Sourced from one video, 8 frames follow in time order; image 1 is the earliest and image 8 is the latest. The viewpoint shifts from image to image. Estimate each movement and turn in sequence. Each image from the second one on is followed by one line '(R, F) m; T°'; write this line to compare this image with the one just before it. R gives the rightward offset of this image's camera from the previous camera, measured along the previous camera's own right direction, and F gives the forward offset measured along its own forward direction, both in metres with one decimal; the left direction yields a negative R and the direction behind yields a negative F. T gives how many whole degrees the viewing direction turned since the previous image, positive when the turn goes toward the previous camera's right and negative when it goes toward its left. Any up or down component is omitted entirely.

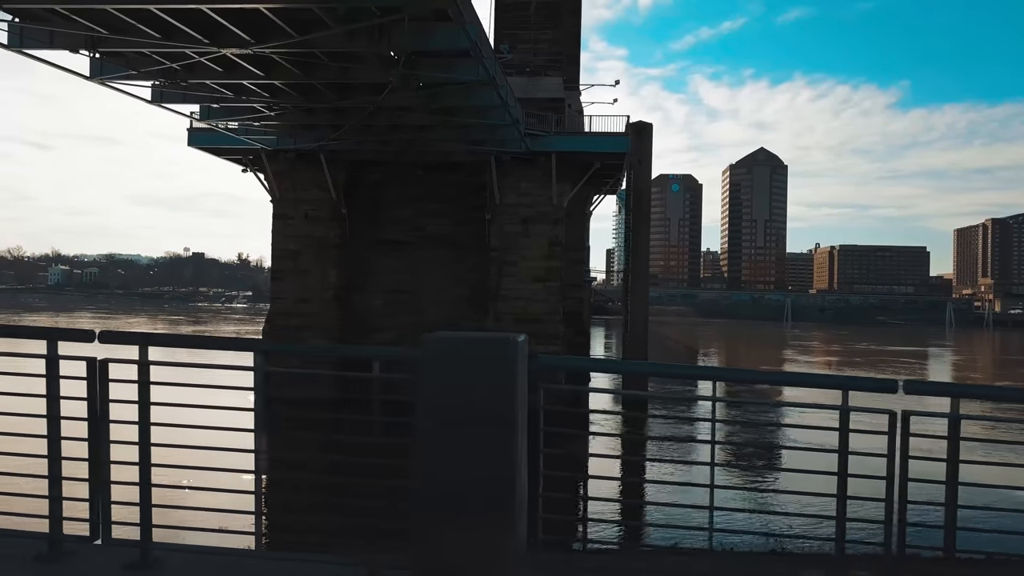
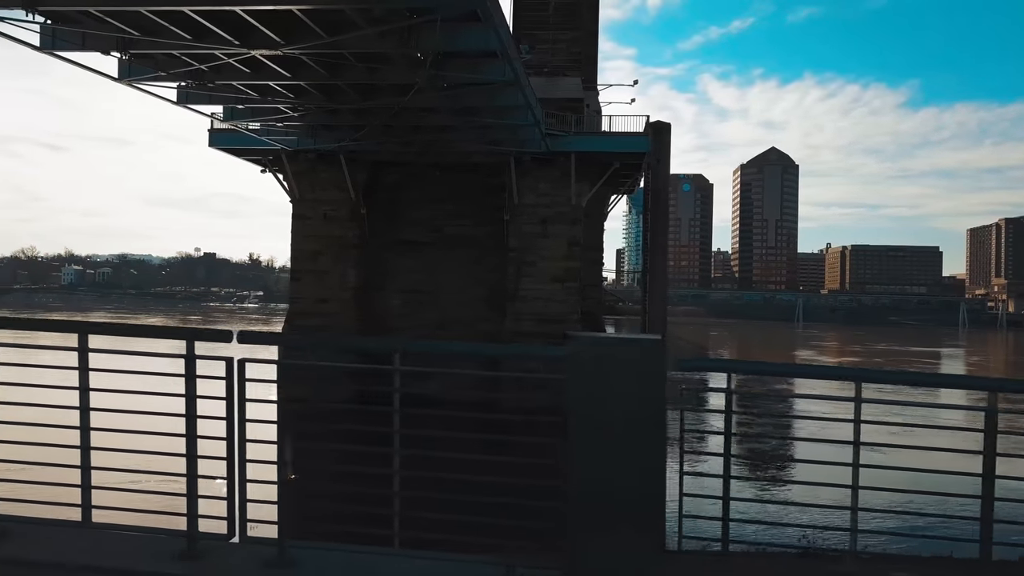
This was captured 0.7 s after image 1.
(-0.4, 0.0) m; -1°
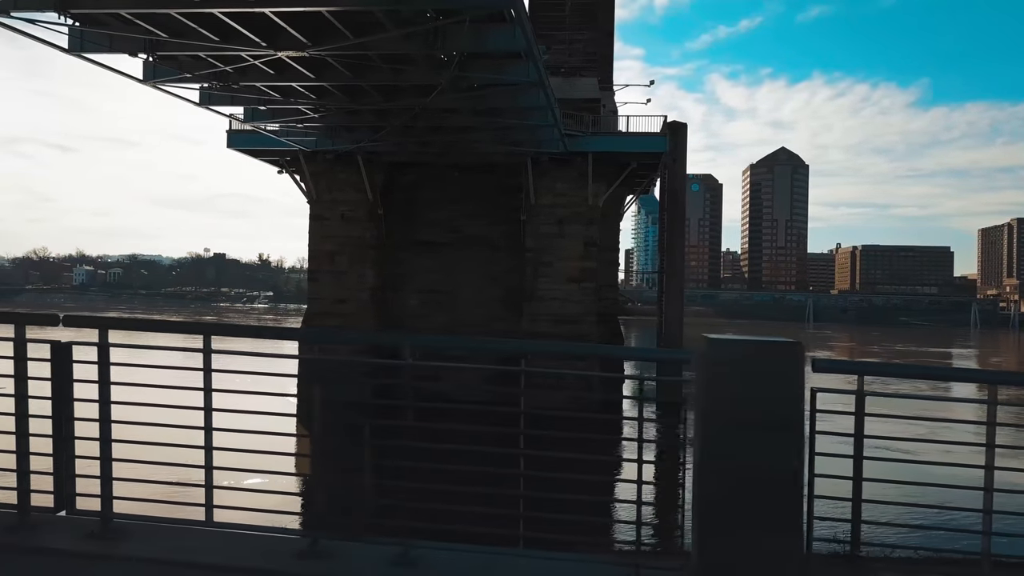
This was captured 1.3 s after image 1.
(-0.4, 0.0) m; -1°
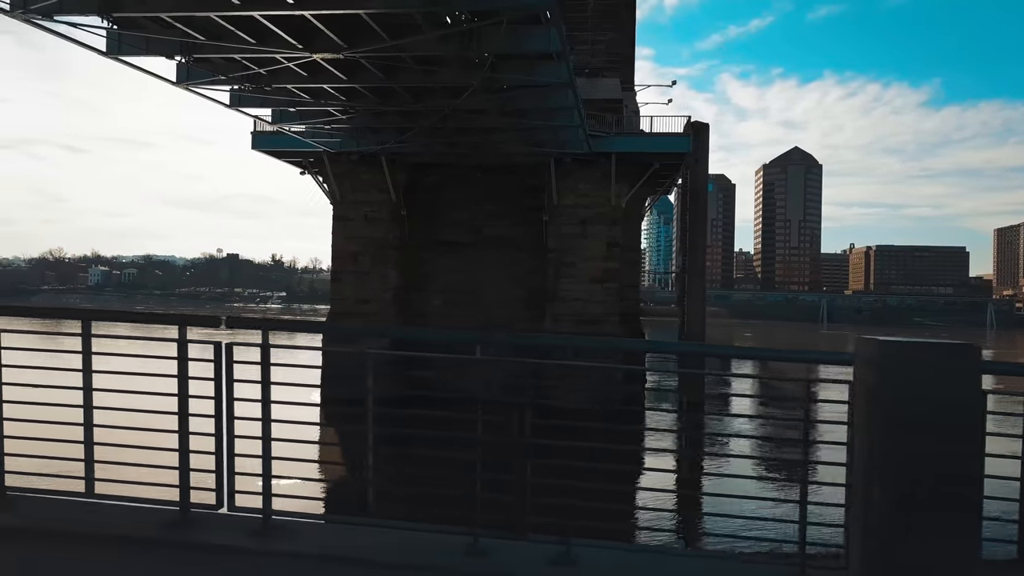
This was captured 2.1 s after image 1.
(-0.5, 0.0) m; -1°
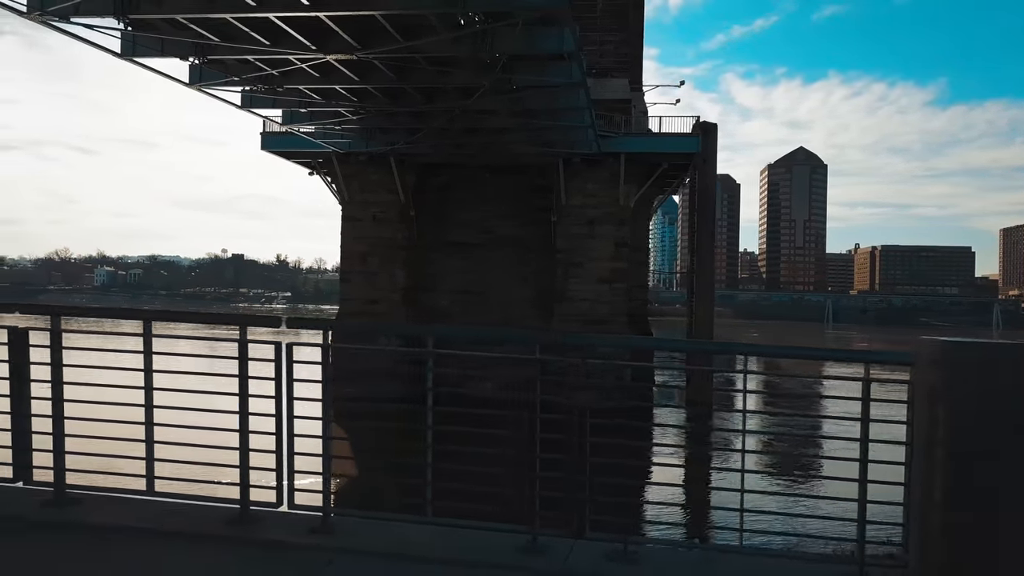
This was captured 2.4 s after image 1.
(-0.2, 0.0) m; 0°
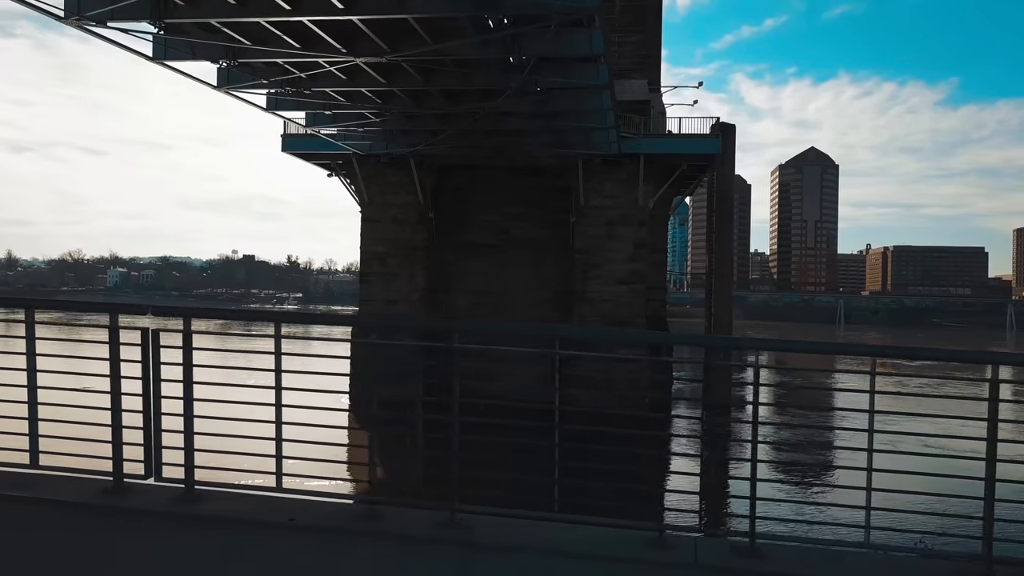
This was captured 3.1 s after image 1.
(-0.4, -0.1) m; -1°
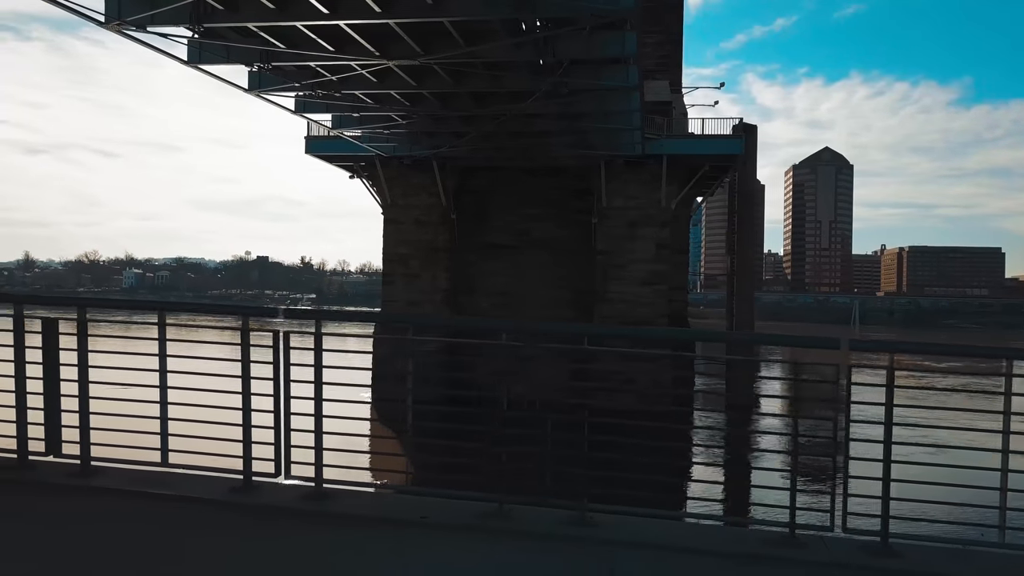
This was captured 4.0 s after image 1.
(-0.5, -0.1) m; -1°
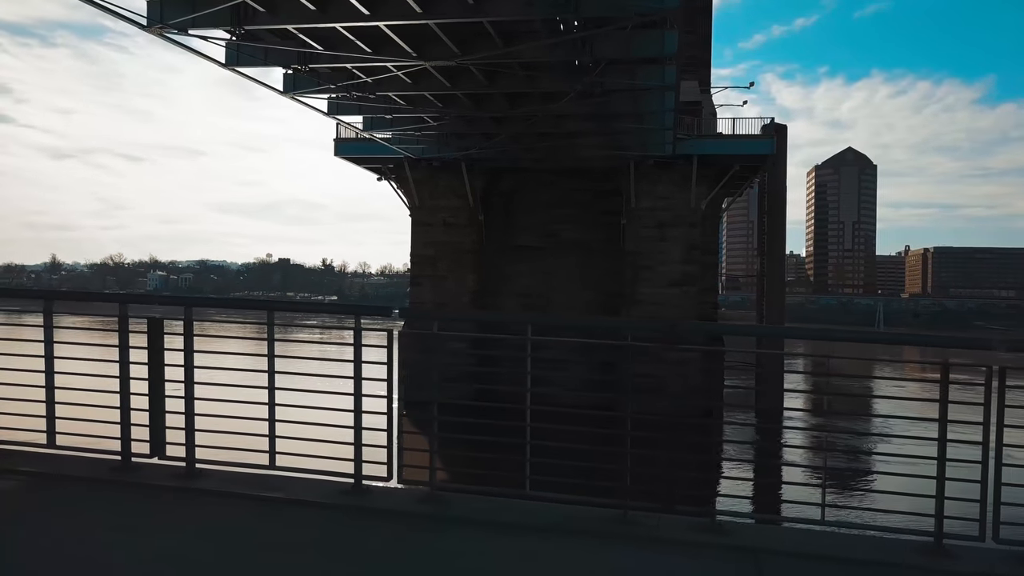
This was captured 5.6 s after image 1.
(-0.4, +0.1) m; -1°
